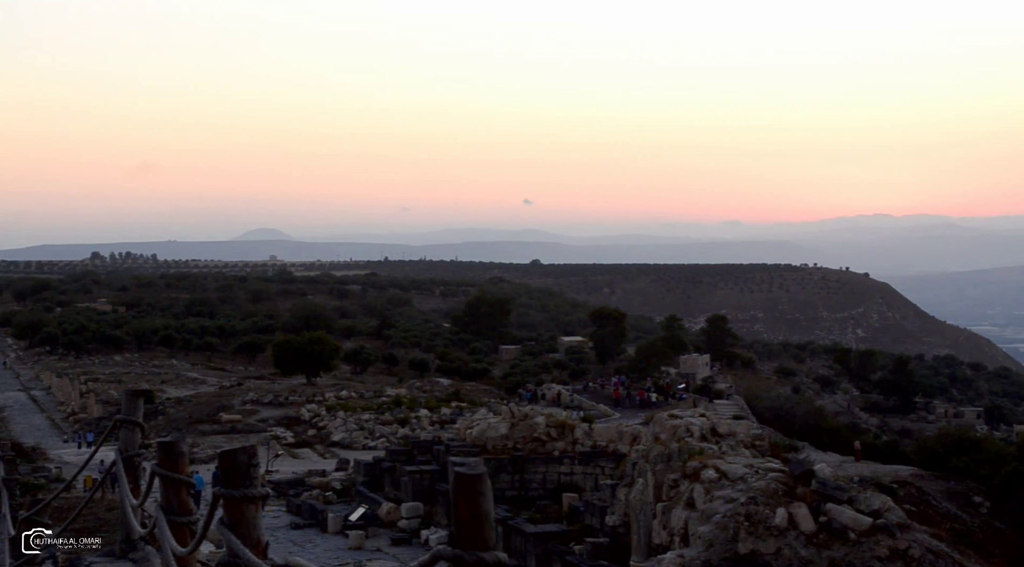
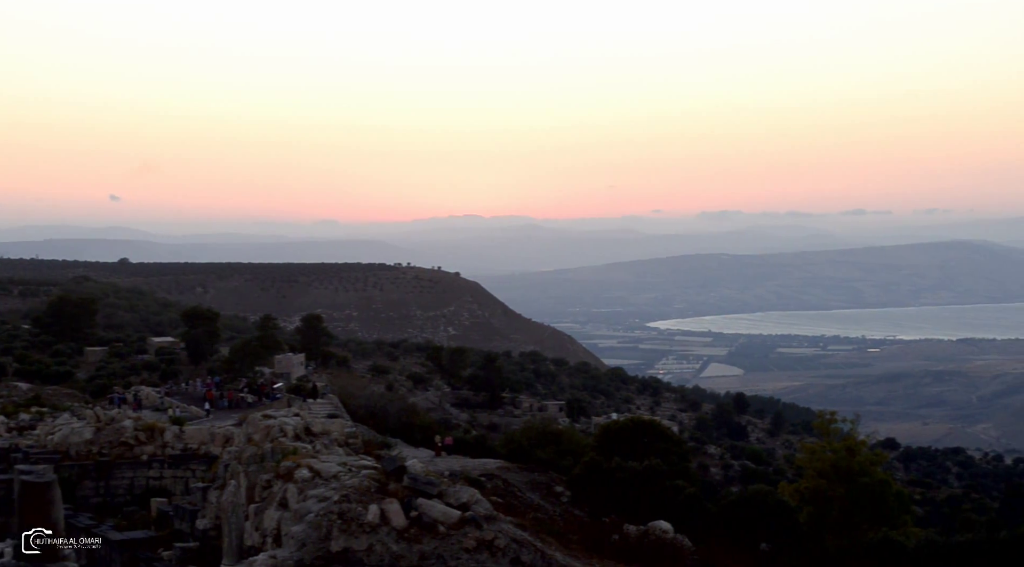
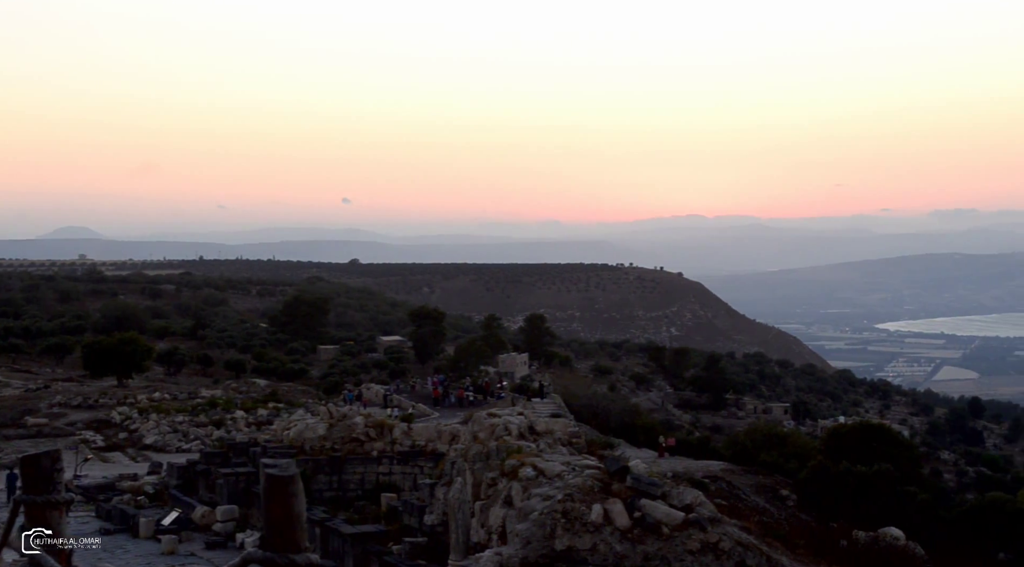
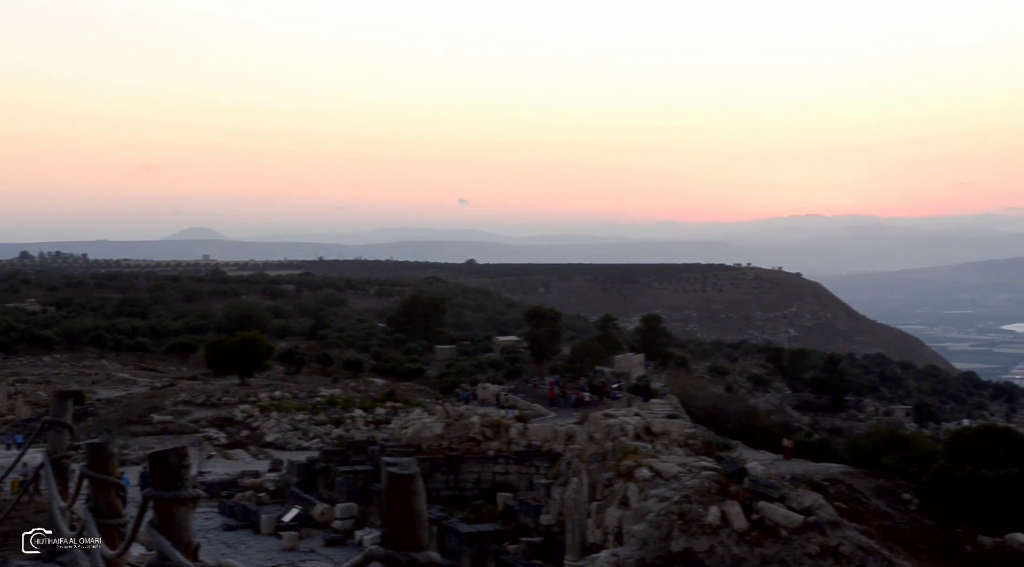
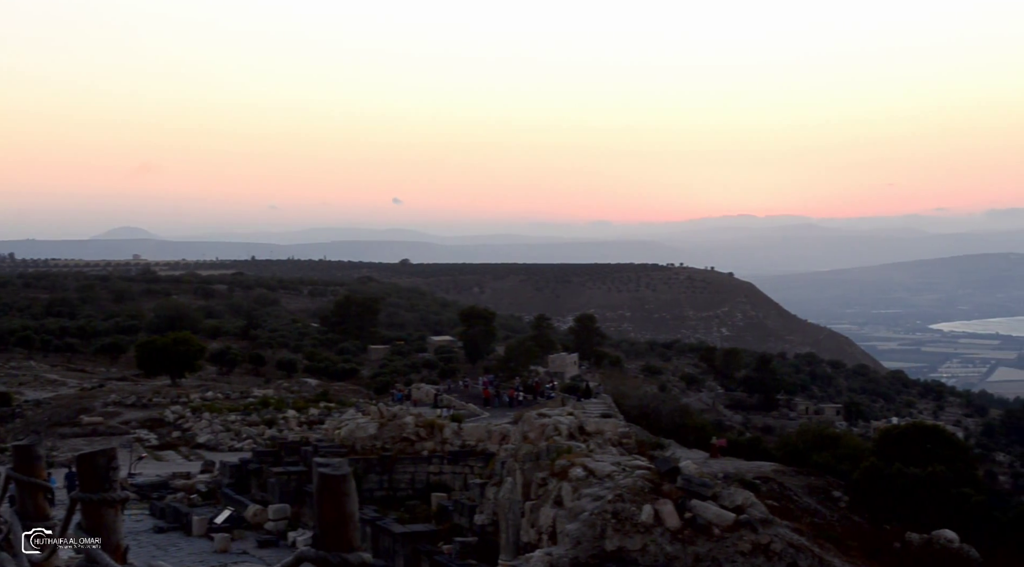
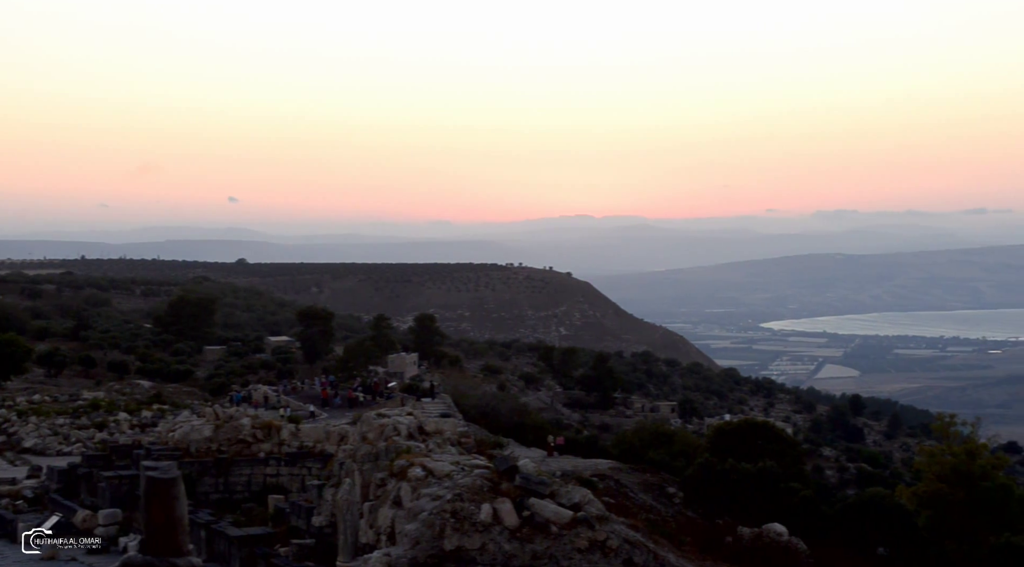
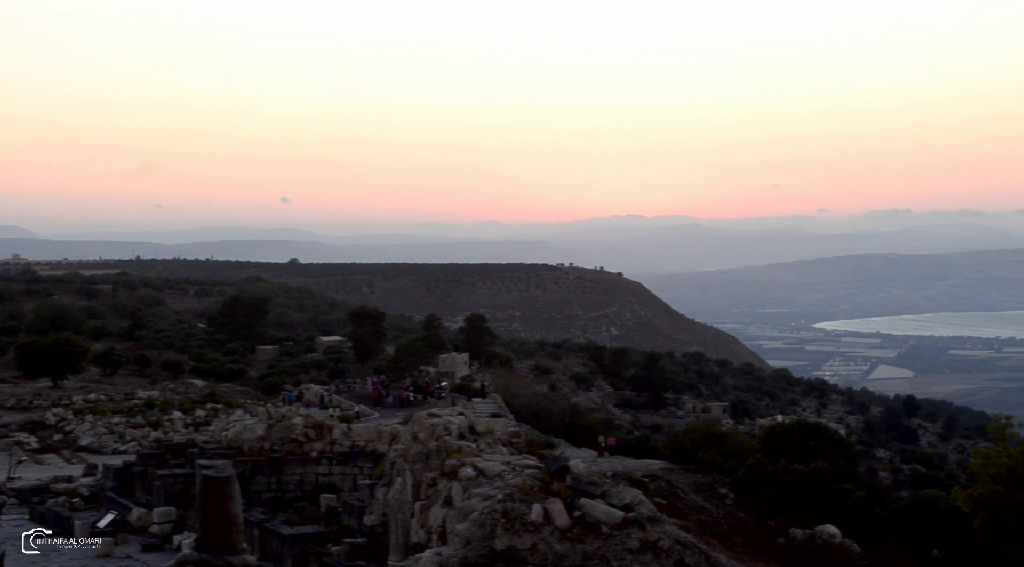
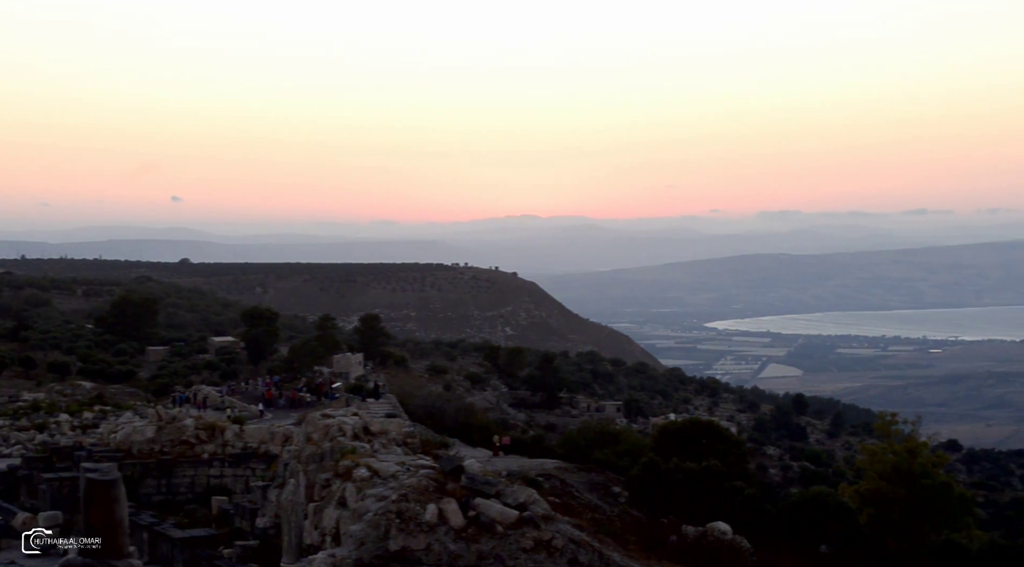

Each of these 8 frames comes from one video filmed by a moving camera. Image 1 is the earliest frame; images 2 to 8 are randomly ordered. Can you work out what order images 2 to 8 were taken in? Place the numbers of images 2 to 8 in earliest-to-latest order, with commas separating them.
4, 5, 3, 7, 6, 8, 2
